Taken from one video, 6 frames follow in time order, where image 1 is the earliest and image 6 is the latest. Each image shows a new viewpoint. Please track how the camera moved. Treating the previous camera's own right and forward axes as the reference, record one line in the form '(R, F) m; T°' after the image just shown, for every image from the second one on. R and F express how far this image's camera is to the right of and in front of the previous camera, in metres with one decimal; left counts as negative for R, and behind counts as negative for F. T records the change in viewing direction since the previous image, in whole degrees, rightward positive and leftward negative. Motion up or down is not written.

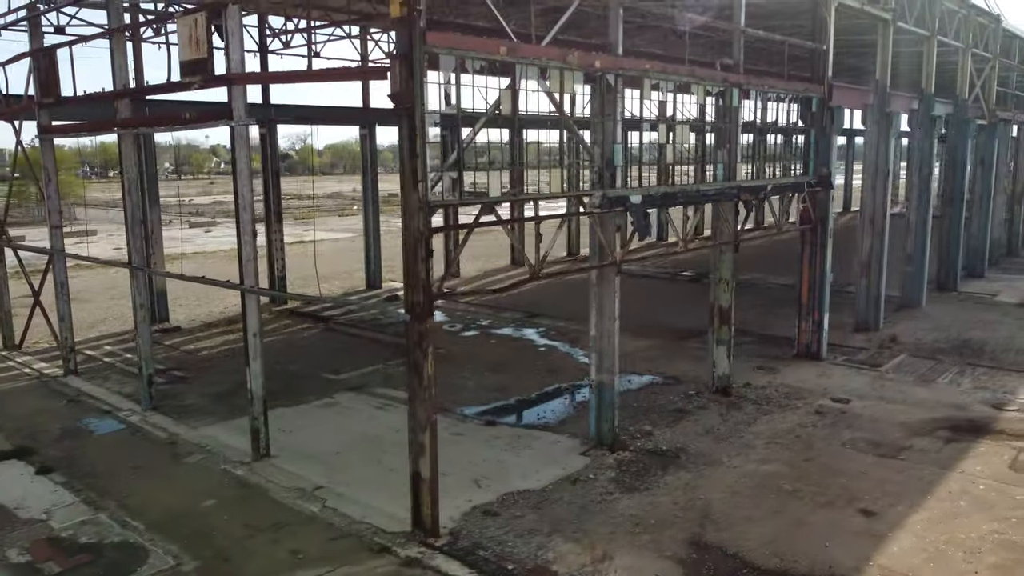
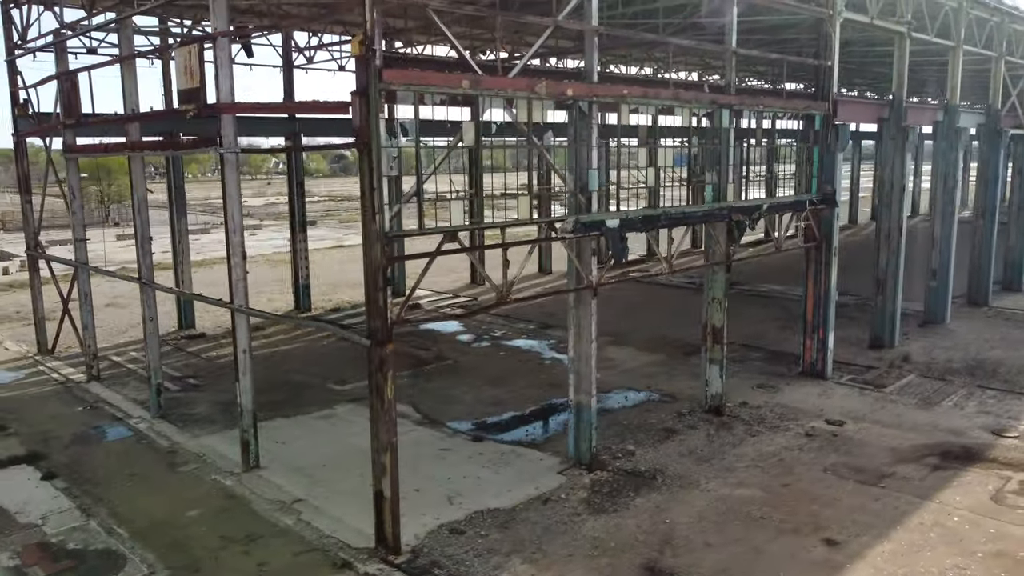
(+0.8, -0.2) m; -4°
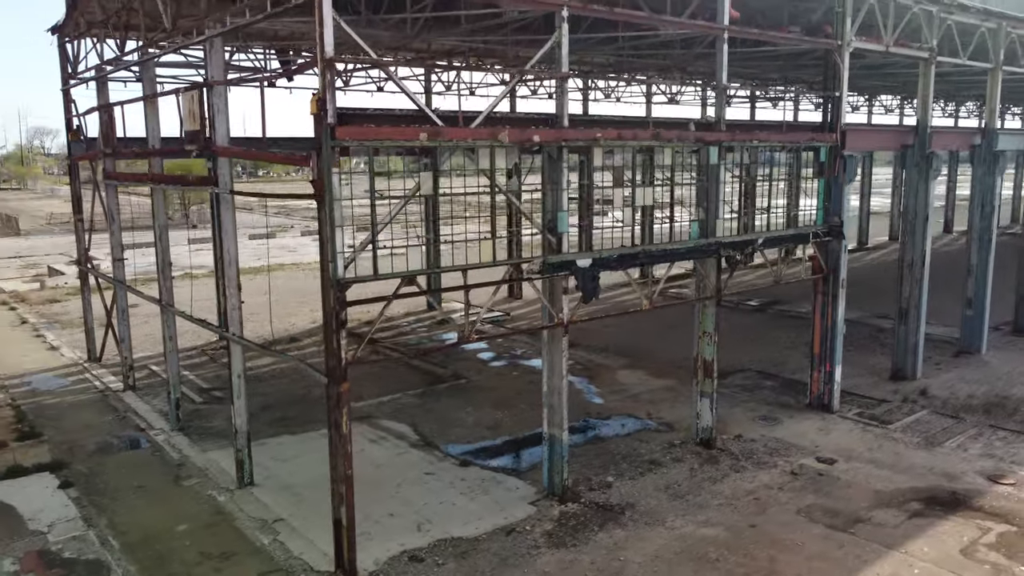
(+1.1, -0.3) m; -5°
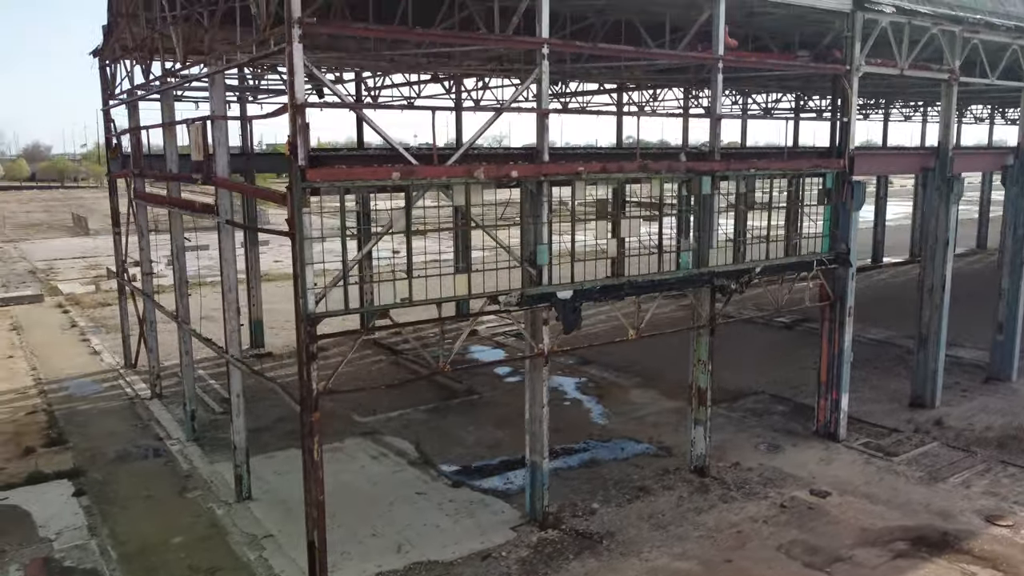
(+0.9, -0.2) m; -4°
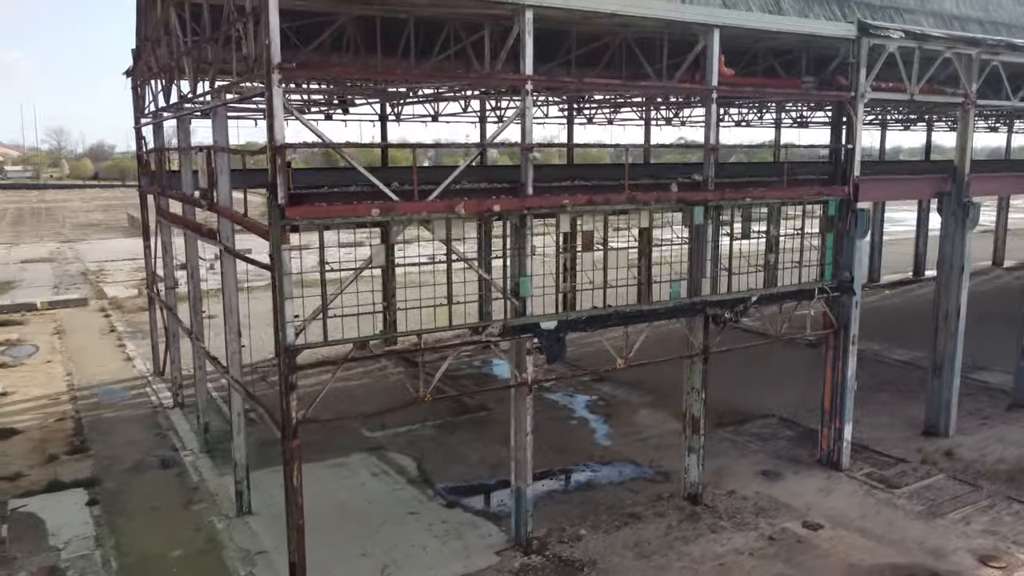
(+0.7, -0.2) m; -3°
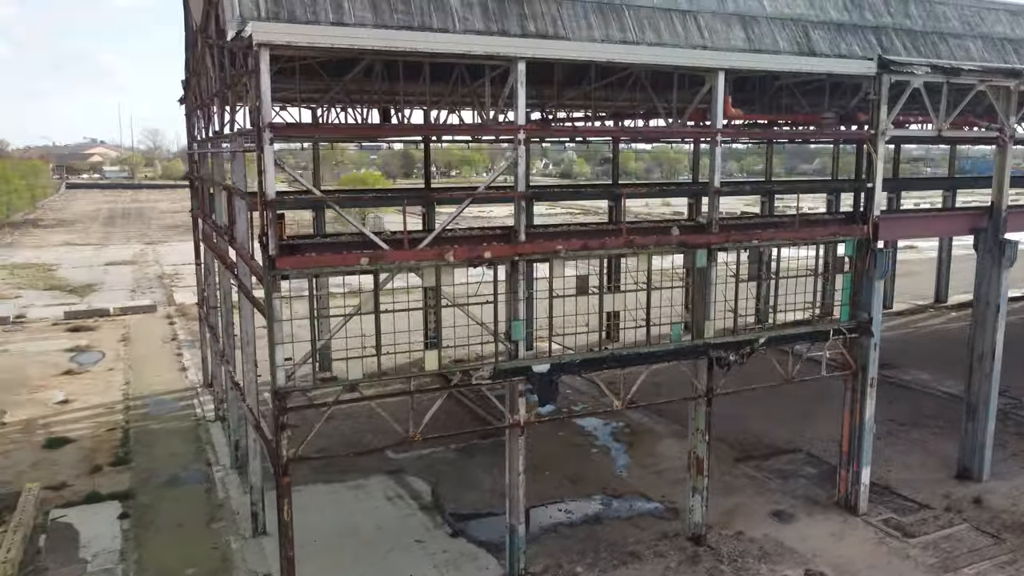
(+0.9, -0.2) m; -5°
